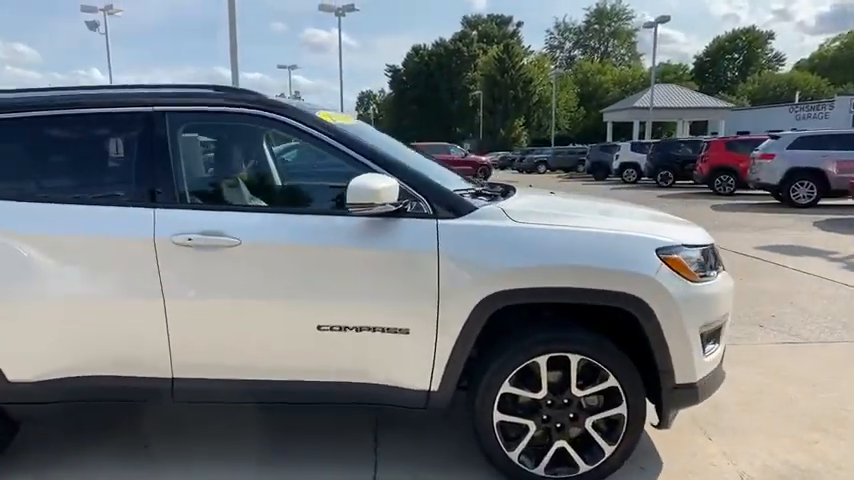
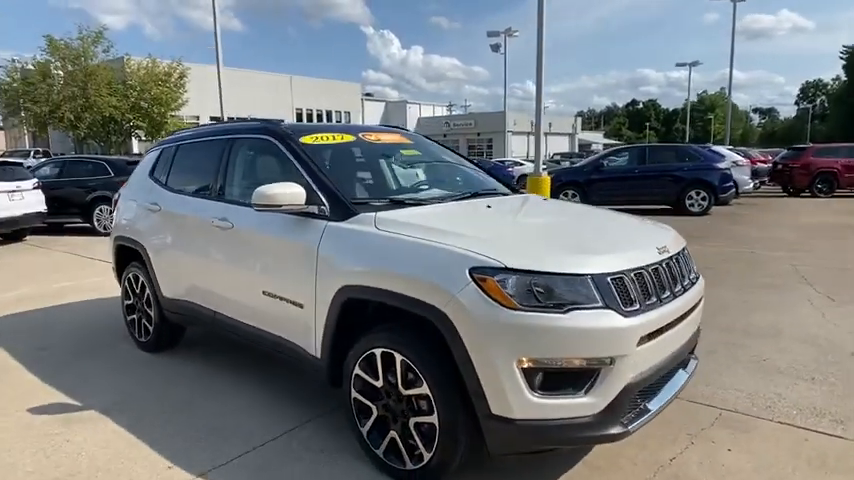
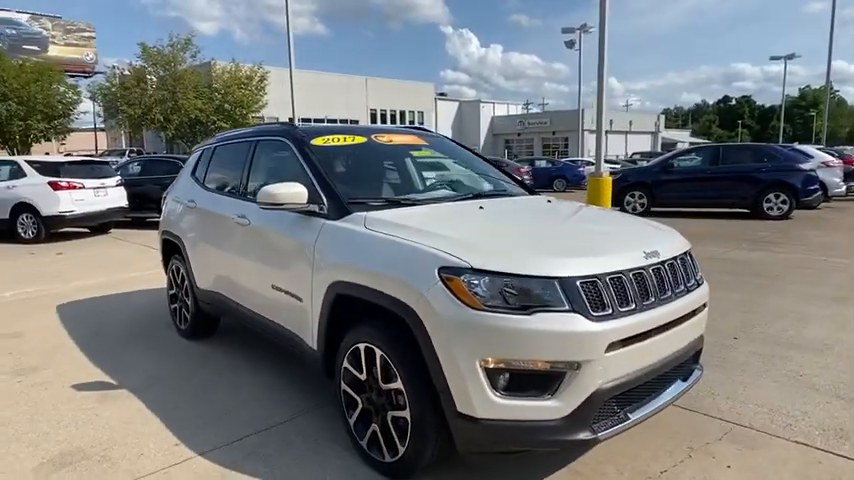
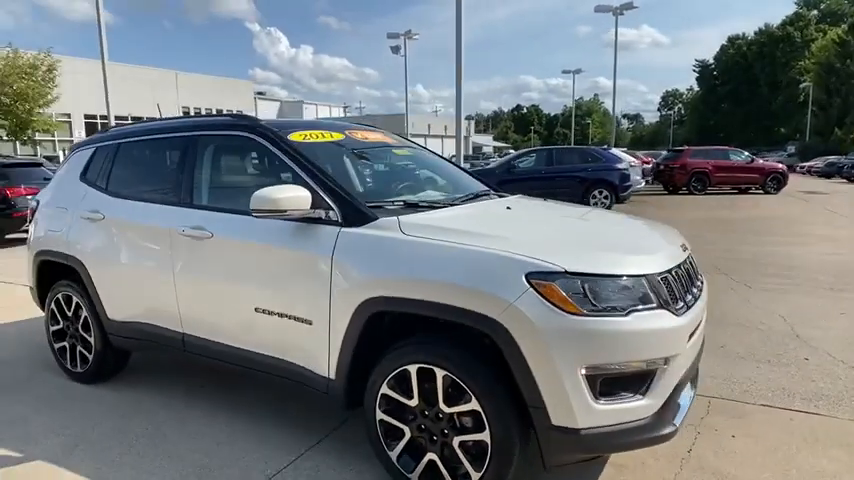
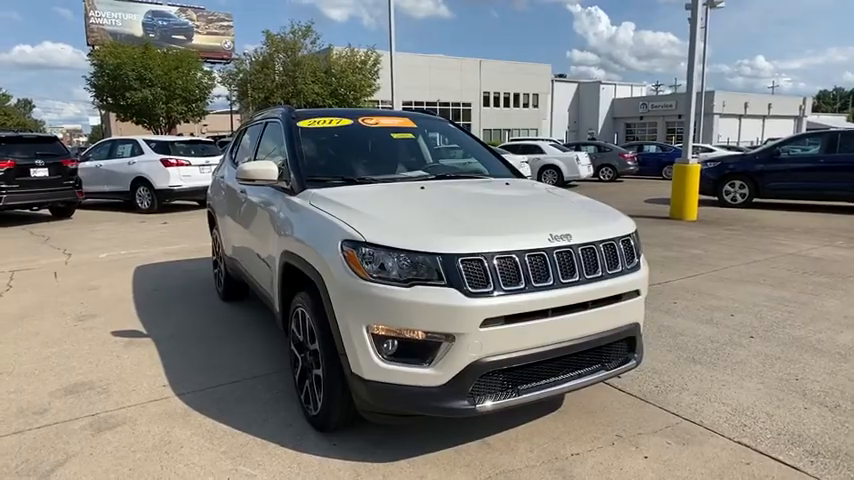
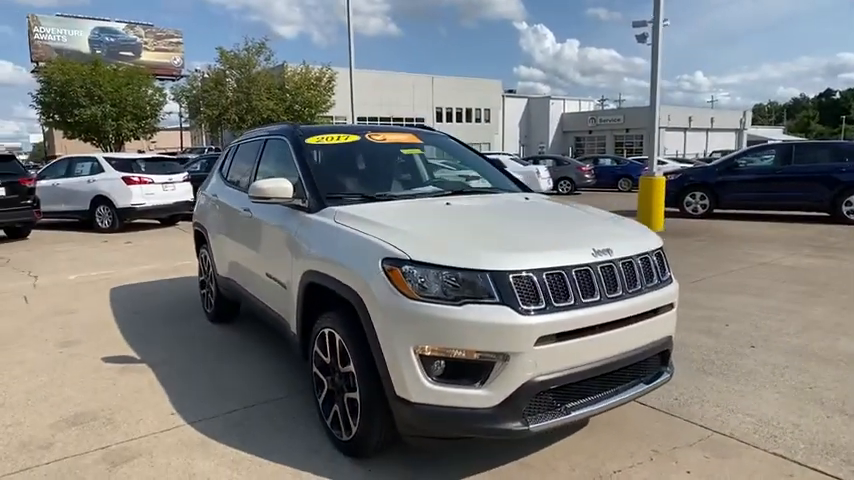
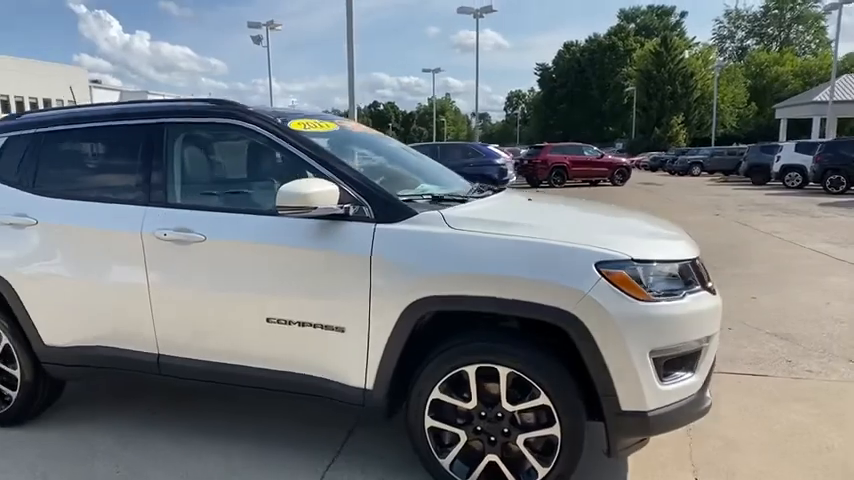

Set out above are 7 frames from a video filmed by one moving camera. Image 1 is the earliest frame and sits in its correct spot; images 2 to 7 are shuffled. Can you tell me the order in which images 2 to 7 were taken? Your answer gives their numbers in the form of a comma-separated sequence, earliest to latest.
7, 4, 2, 3, 6, 5
